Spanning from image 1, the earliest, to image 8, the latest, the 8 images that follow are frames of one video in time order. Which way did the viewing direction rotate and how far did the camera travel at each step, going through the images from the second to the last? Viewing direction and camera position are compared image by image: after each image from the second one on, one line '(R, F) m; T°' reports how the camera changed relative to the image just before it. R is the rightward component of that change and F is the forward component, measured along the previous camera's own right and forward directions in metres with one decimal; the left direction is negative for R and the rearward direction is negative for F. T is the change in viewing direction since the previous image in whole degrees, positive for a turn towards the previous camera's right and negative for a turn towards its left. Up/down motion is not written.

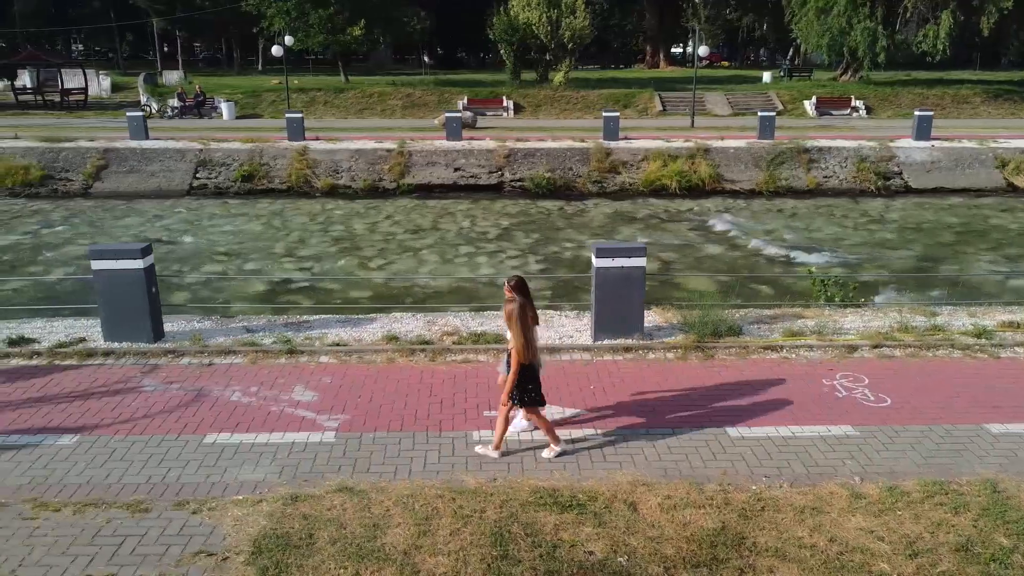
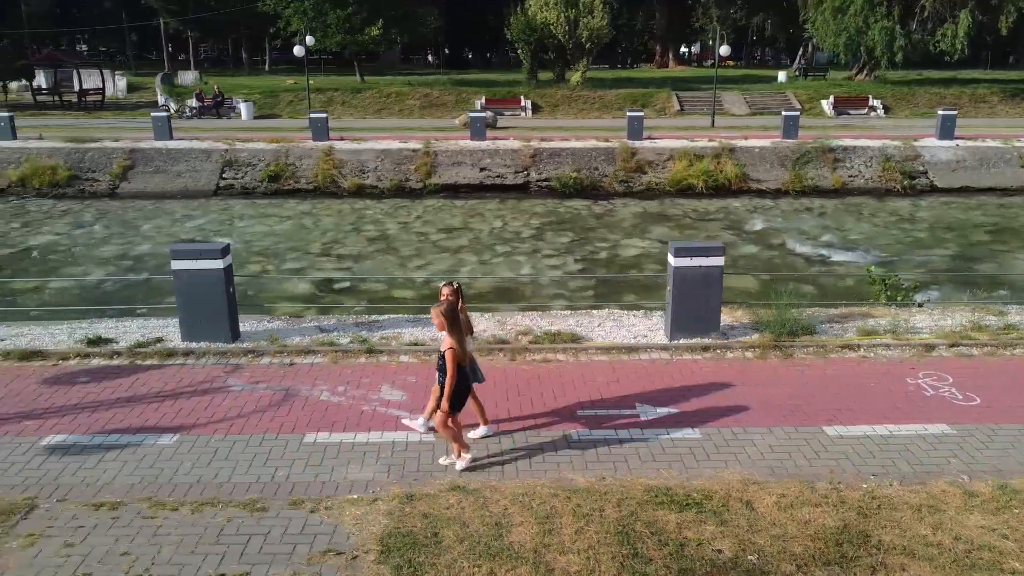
(-0.7, 0.0) m; 0°
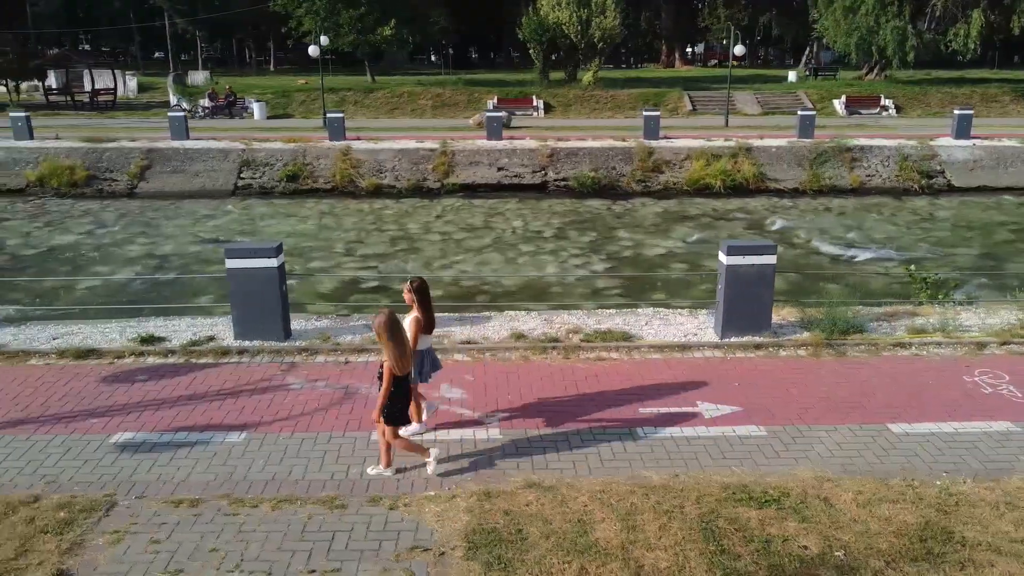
(-0.5, 0.0) m; 0°
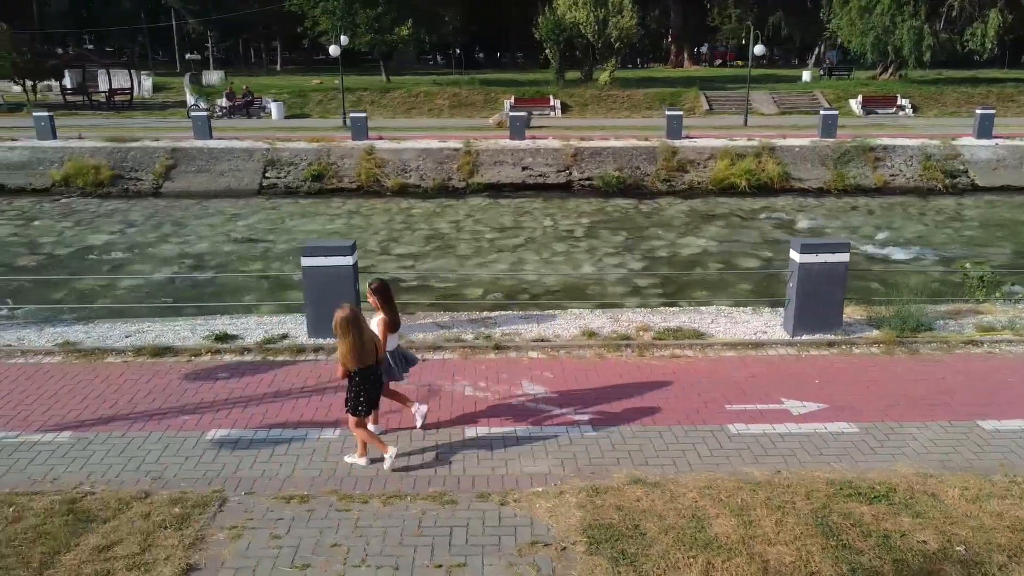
(-0.7, 0.0) m; 0°
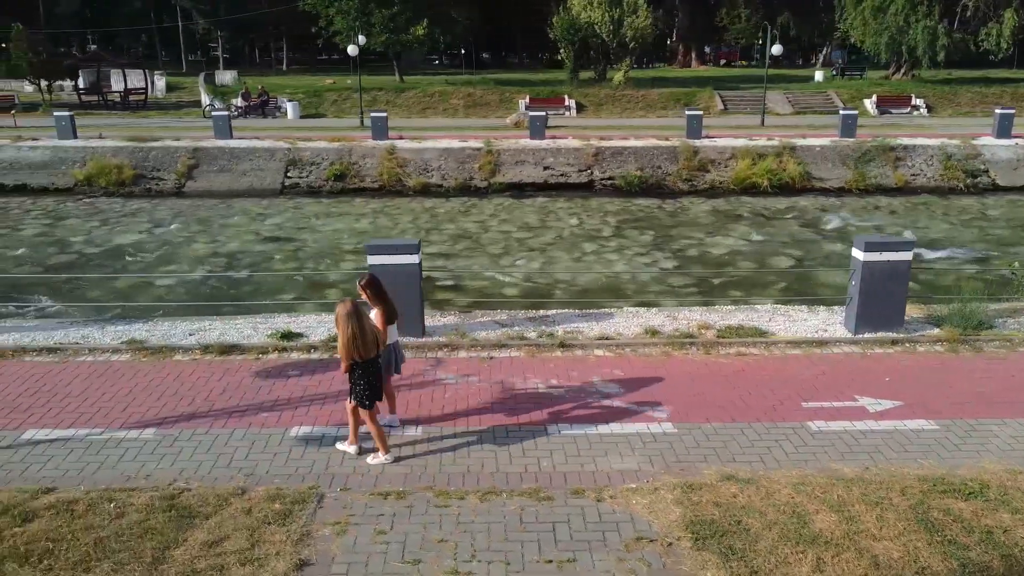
(-0.6, 0.0) m; 0°
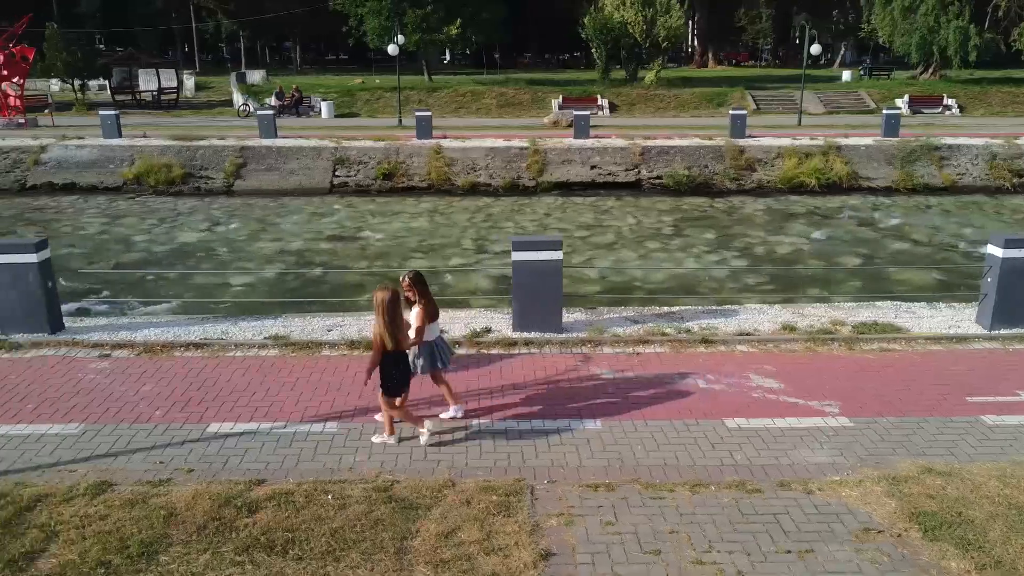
(-1.4, 0.0) m; 0°
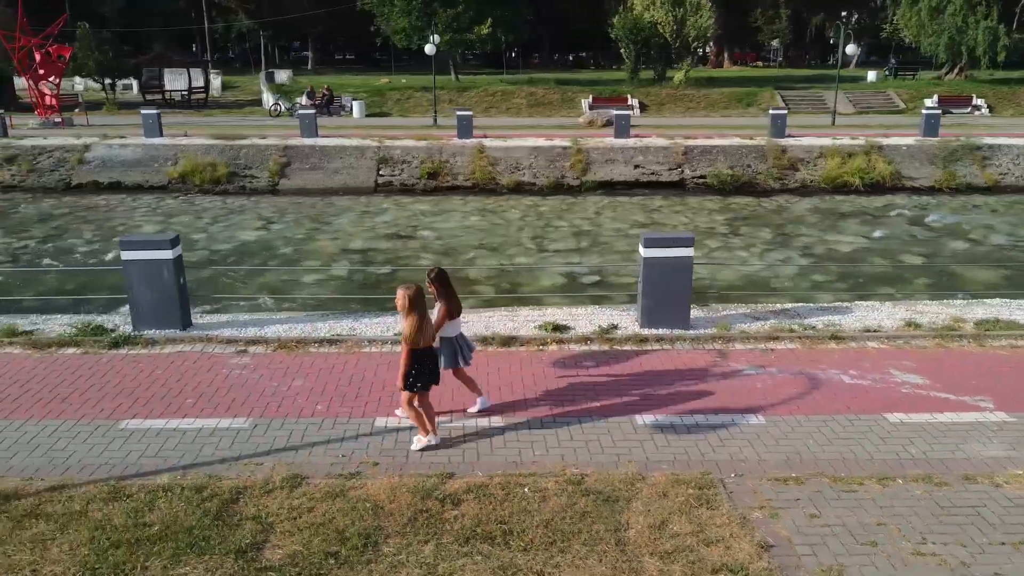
(-1.2, 0.0) m; 0°
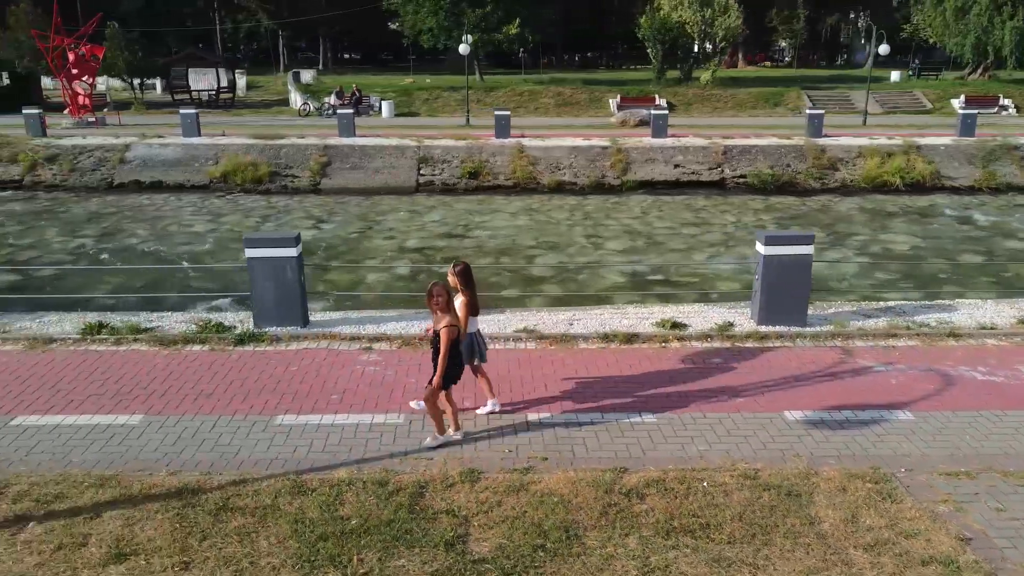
(-1.2, -0.1) m; 0°
